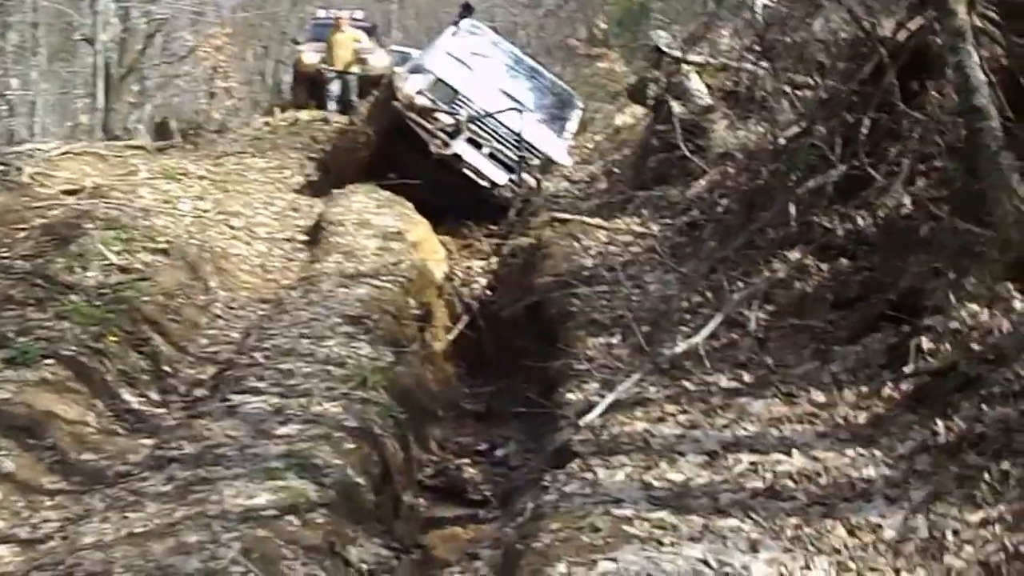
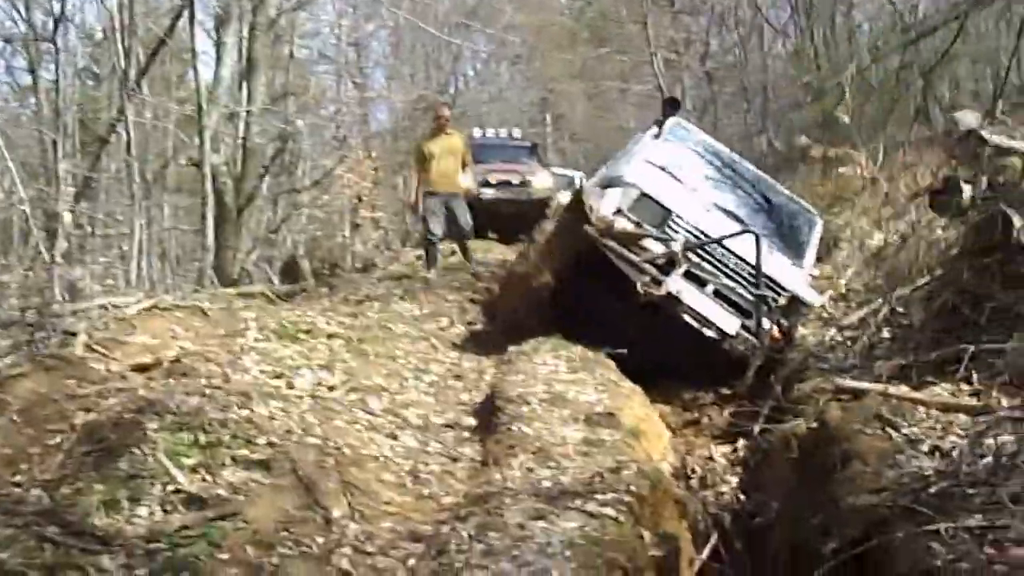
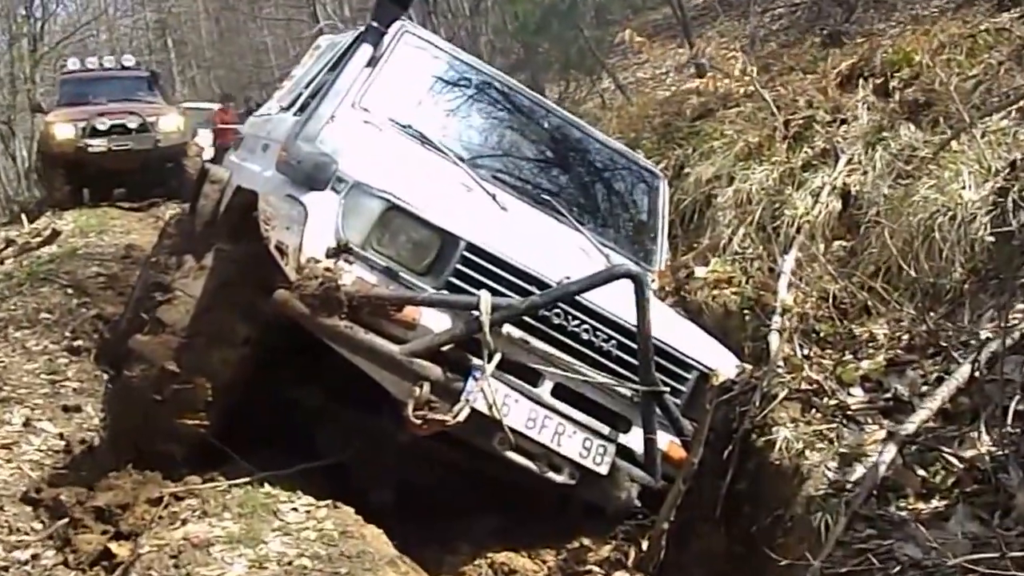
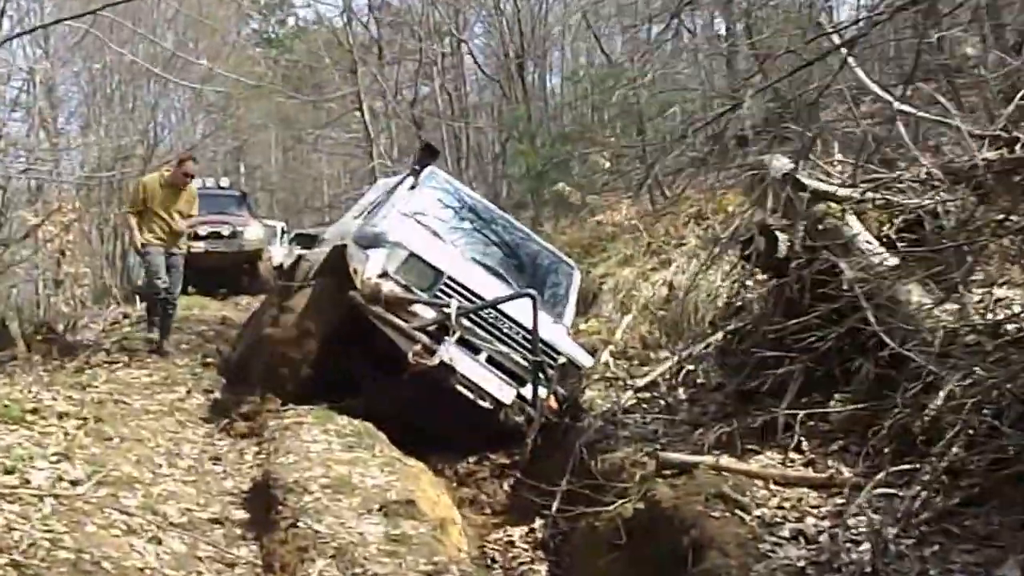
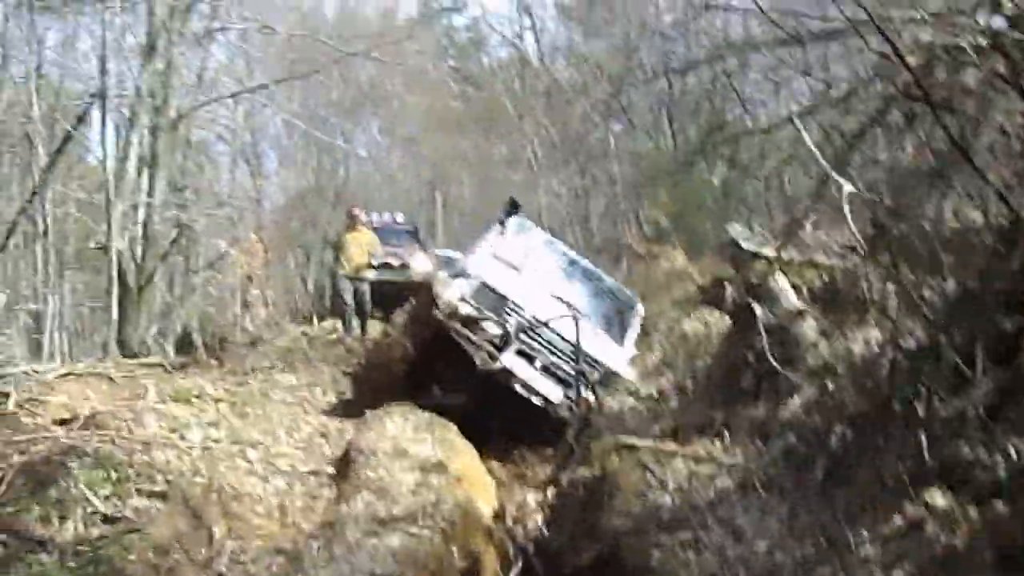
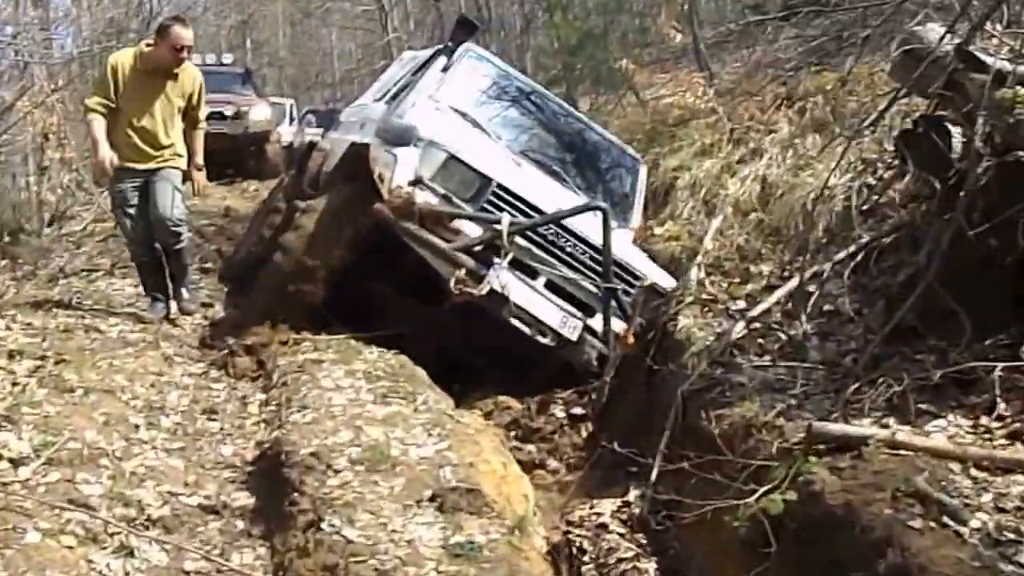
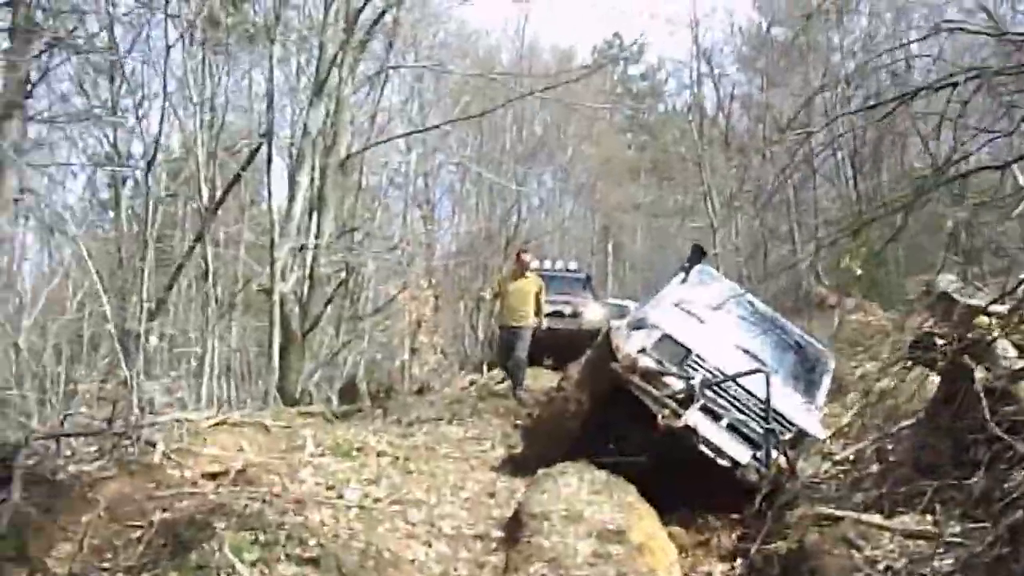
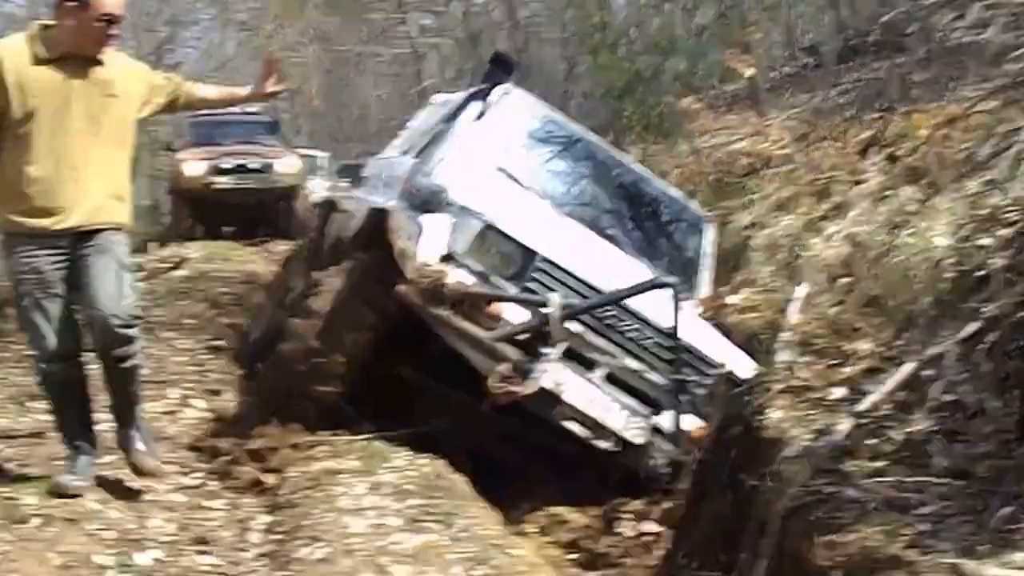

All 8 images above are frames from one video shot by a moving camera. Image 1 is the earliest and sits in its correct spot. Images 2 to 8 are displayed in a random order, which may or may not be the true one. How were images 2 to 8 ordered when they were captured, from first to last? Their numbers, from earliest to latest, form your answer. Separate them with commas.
5, 7, 2, 4, 6, 8, 3
